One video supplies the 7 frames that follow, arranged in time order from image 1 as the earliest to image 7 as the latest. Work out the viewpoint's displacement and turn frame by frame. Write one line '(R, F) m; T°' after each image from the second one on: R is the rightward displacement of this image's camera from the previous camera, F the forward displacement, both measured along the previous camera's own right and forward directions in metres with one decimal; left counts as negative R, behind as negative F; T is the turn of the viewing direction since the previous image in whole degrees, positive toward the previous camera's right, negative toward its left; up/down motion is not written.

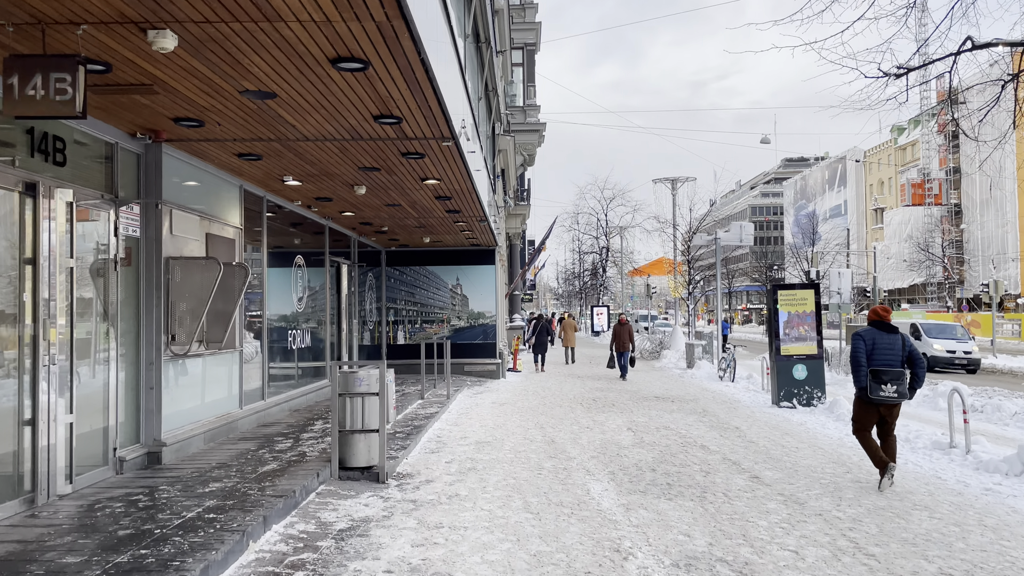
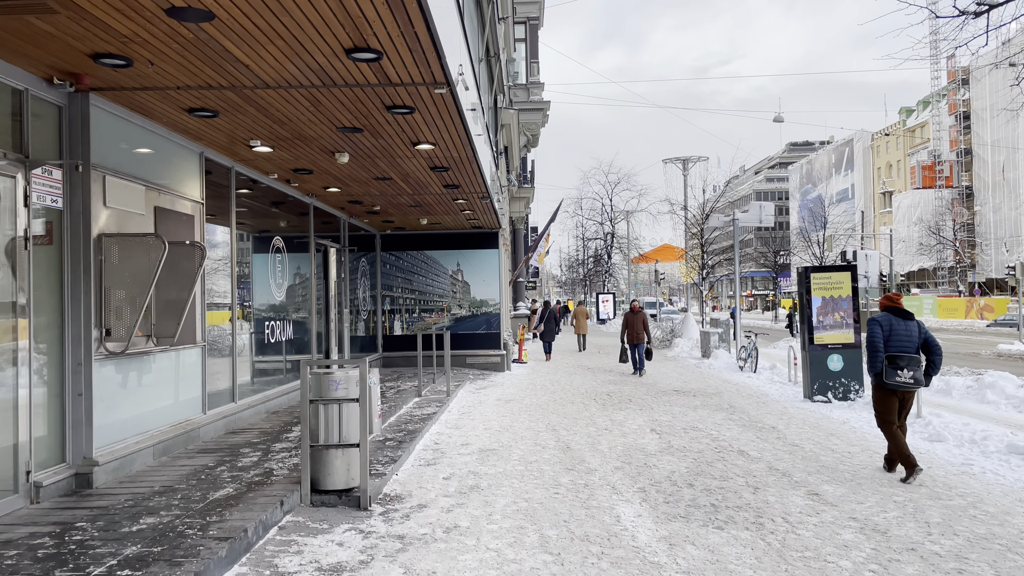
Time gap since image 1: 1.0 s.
(-0.1, +1.4) m; 0°
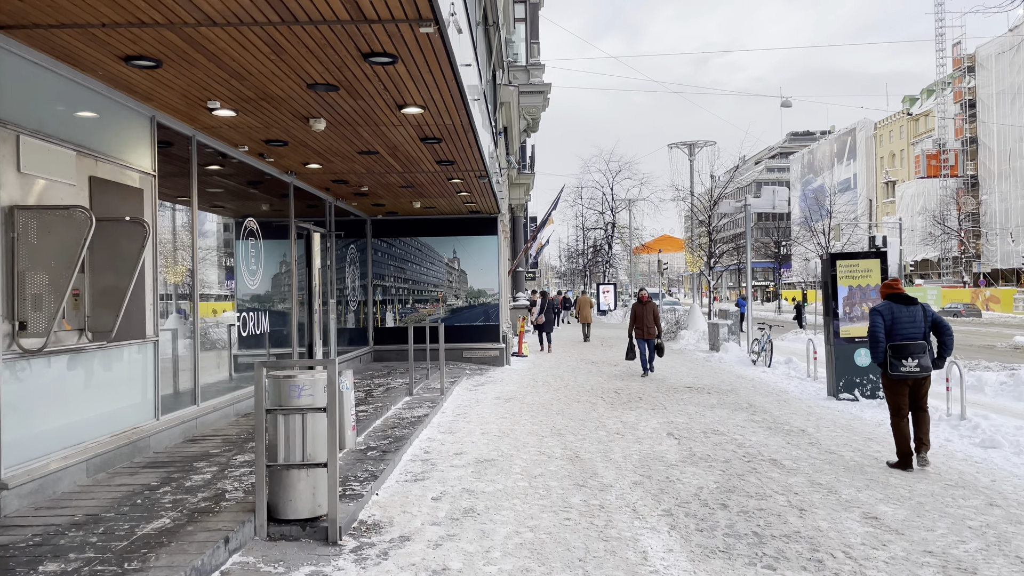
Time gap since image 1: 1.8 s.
(0.0, +1.1) m; 0°
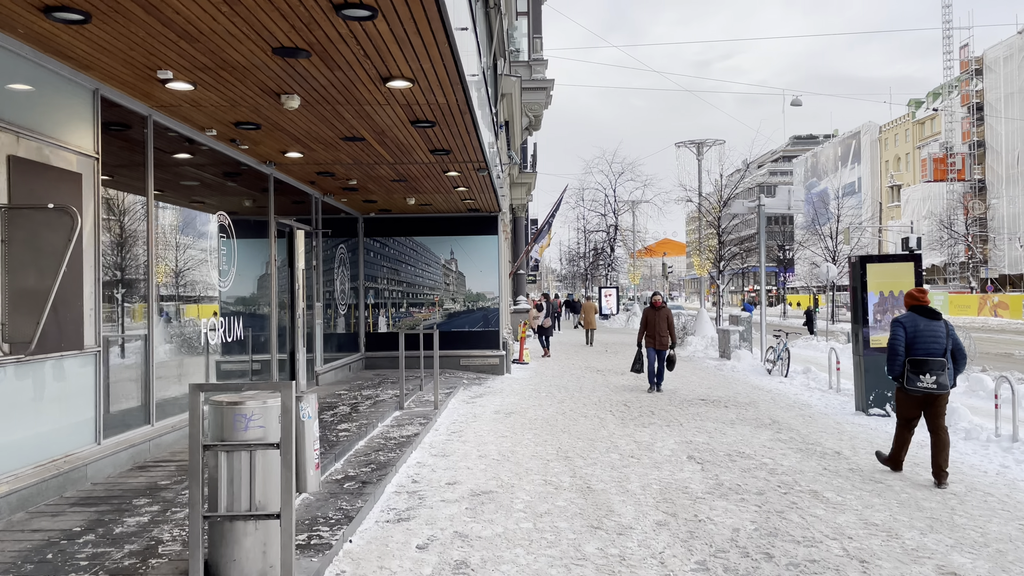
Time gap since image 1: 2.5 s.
(0.0, +1.0) m; 0°
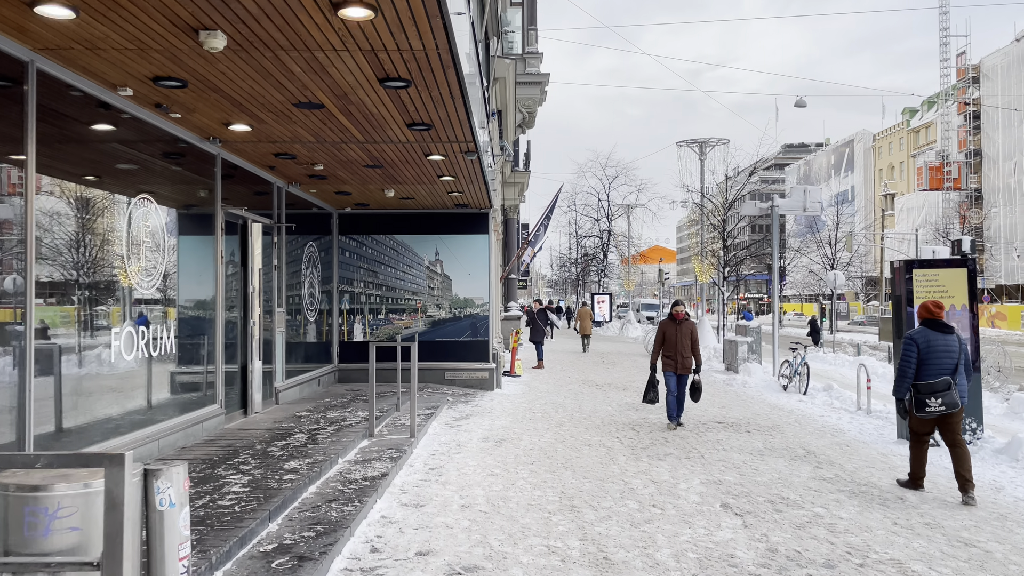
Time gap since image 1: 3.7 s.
(0.0, +1.6) m; +1°
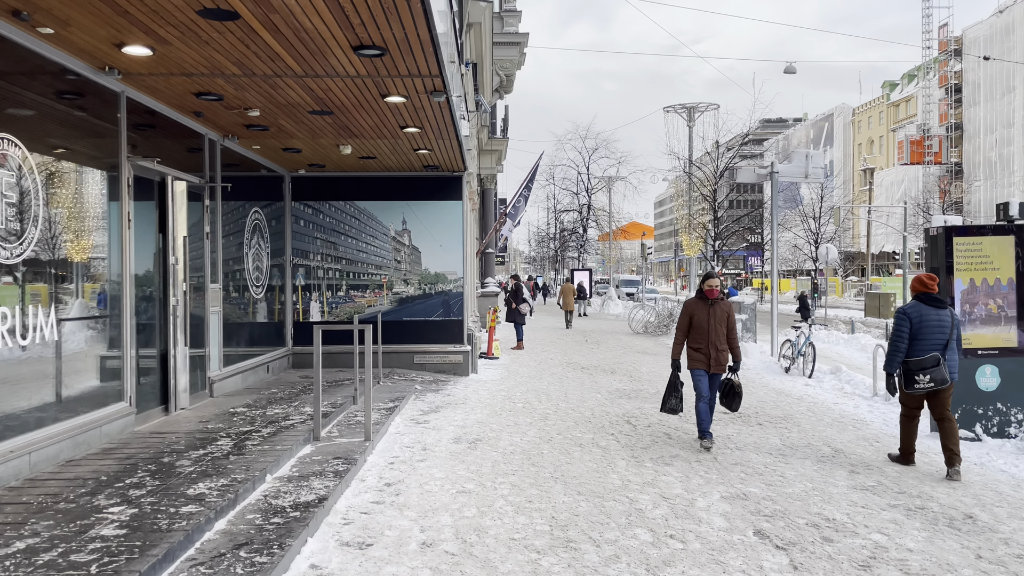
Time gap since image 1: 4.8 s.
(0.0, +1.5) m; +2°
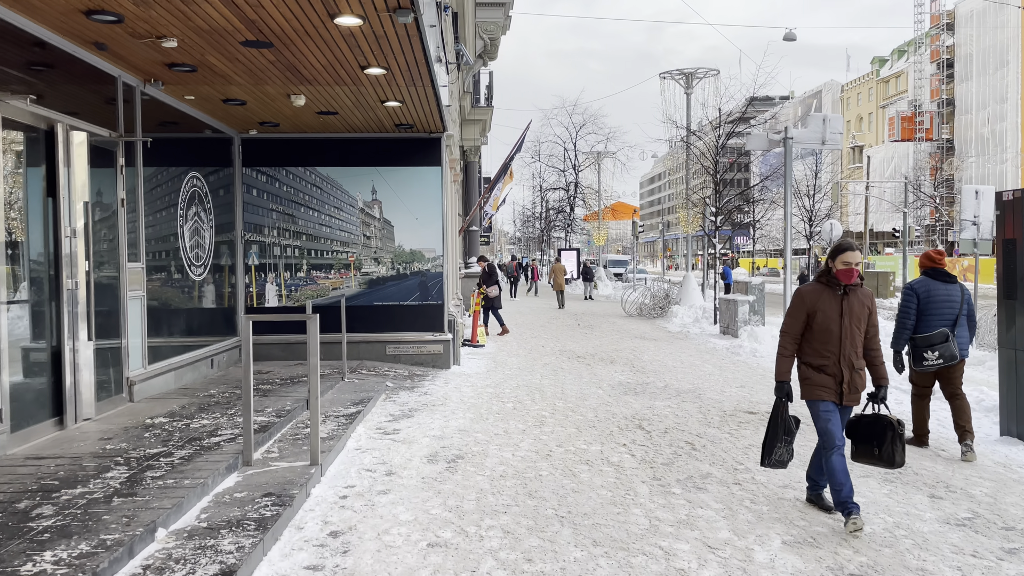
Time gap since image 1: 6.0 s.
(0.0, +1.6) m; +1°
